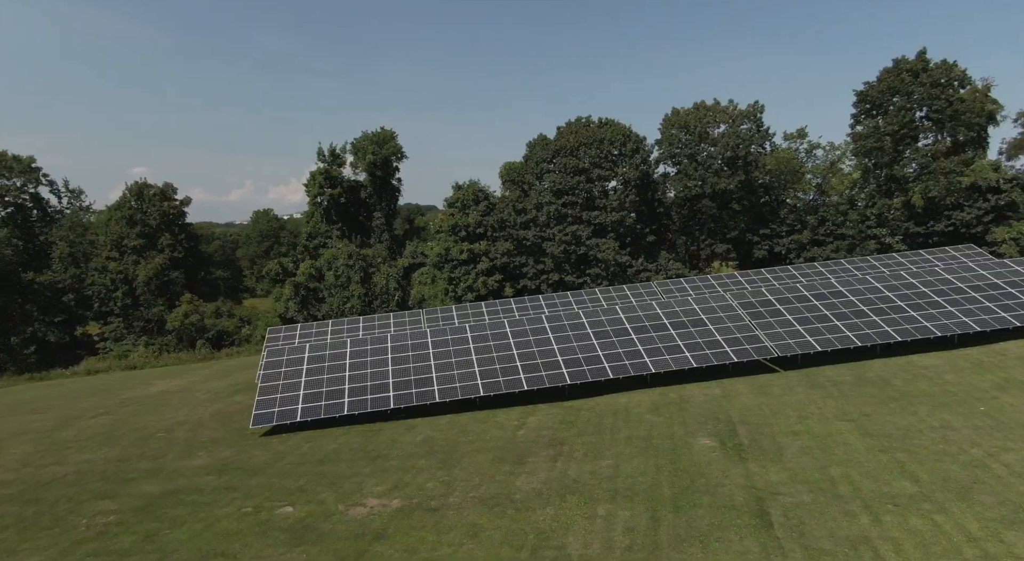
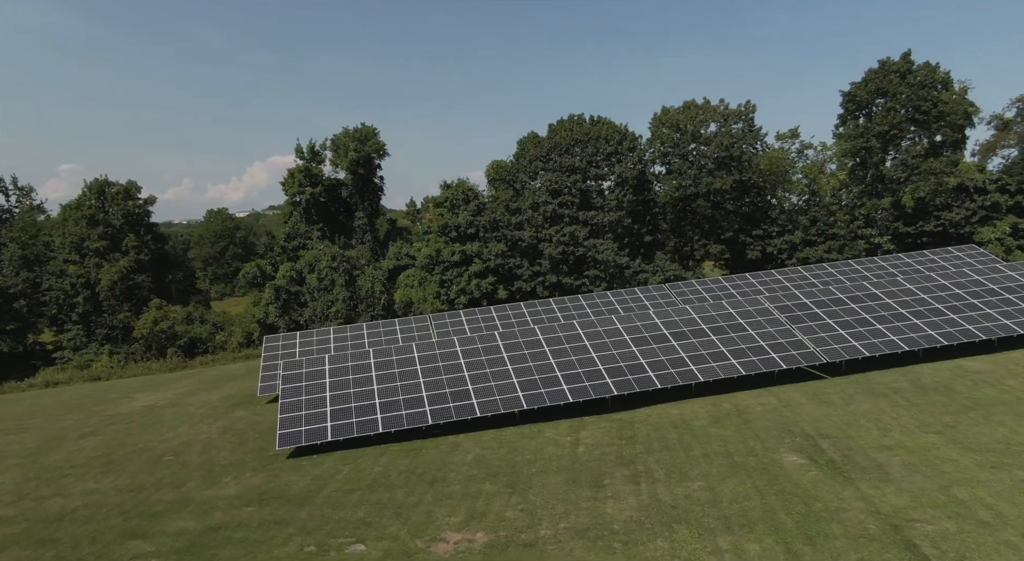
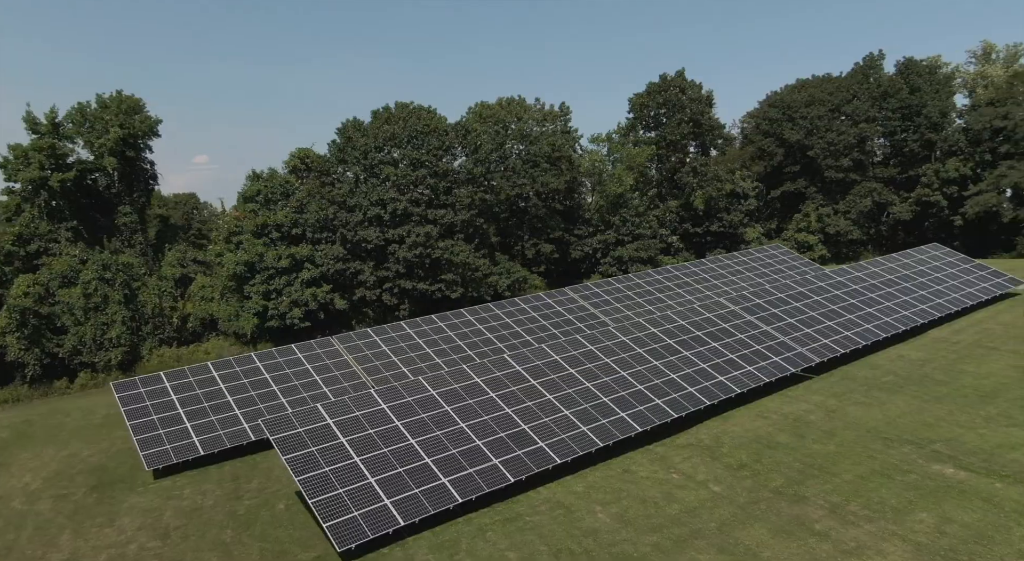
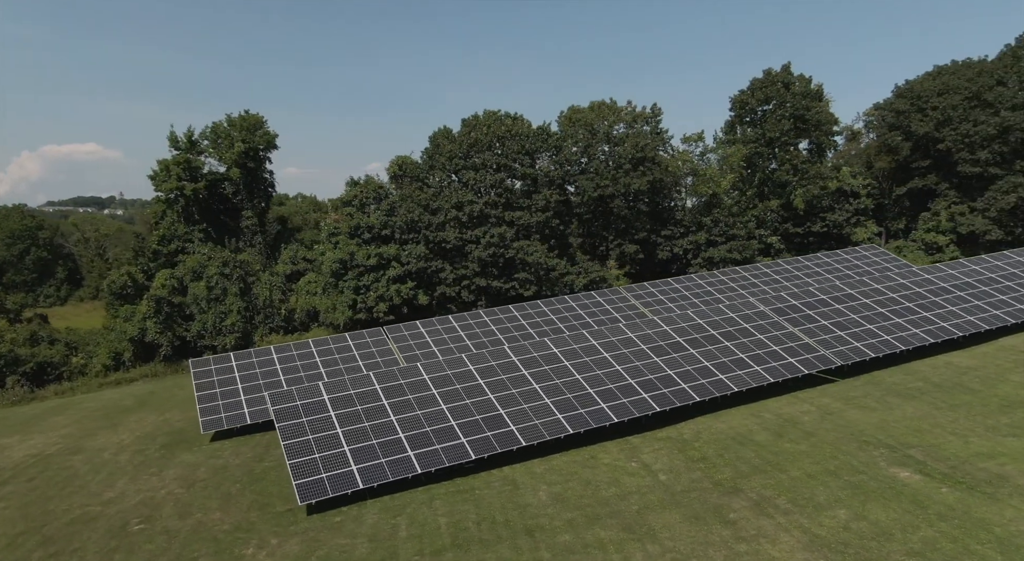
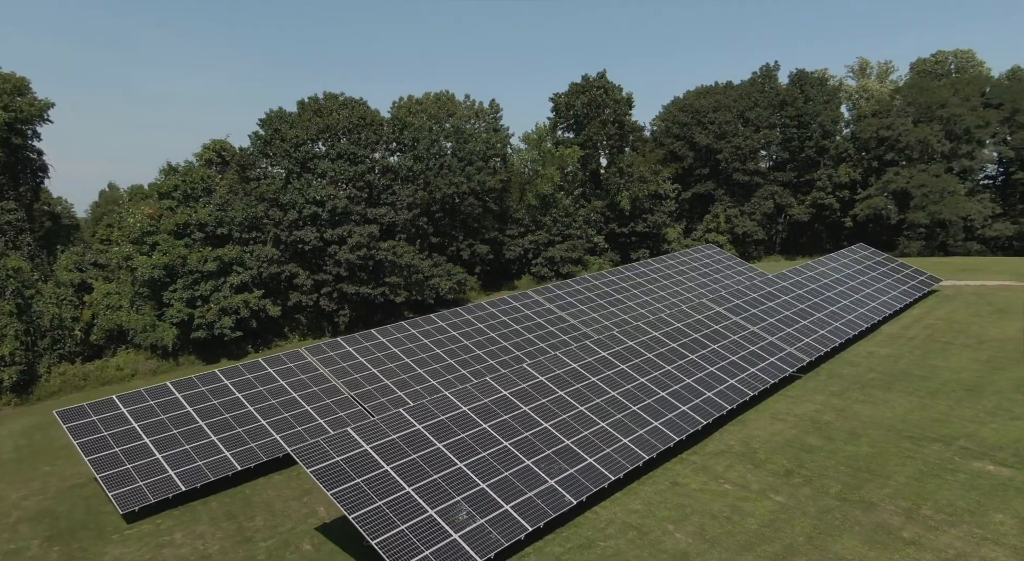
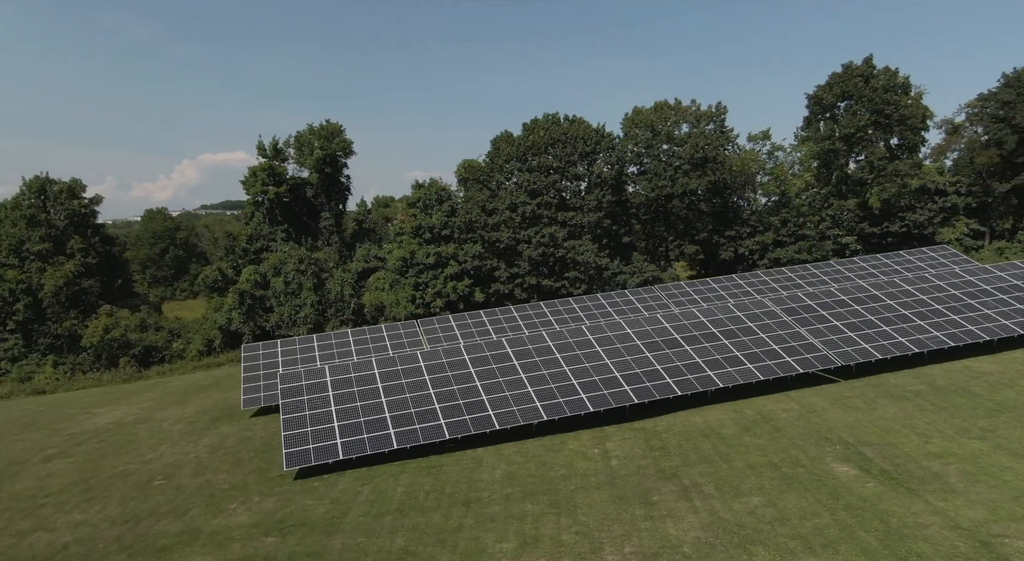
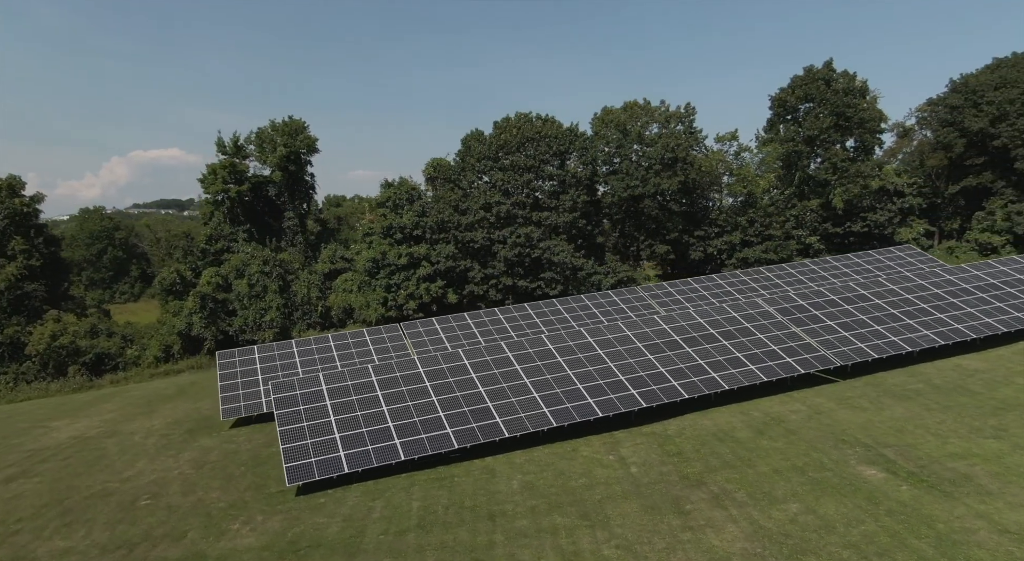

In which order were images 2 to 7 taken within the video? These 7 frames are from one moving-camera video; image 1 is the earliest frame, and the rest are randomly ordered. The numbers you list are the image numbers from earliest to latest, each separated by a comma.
2, 6, 7, 4, 3, 5
